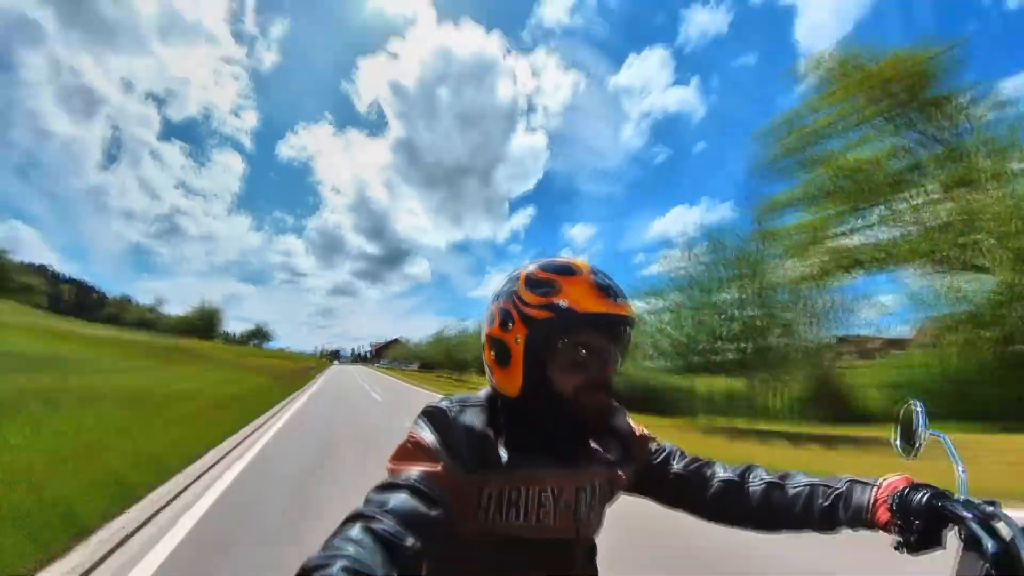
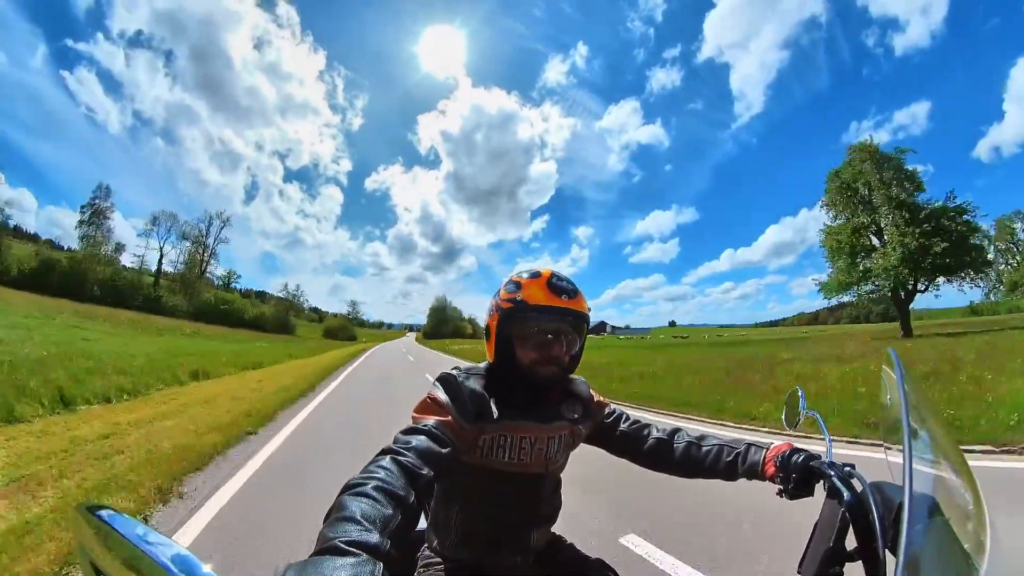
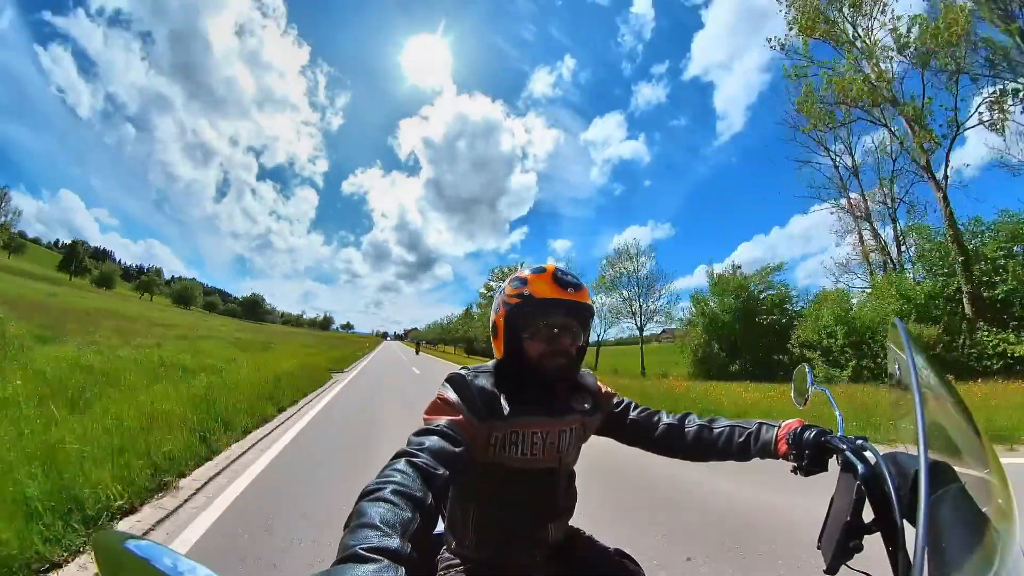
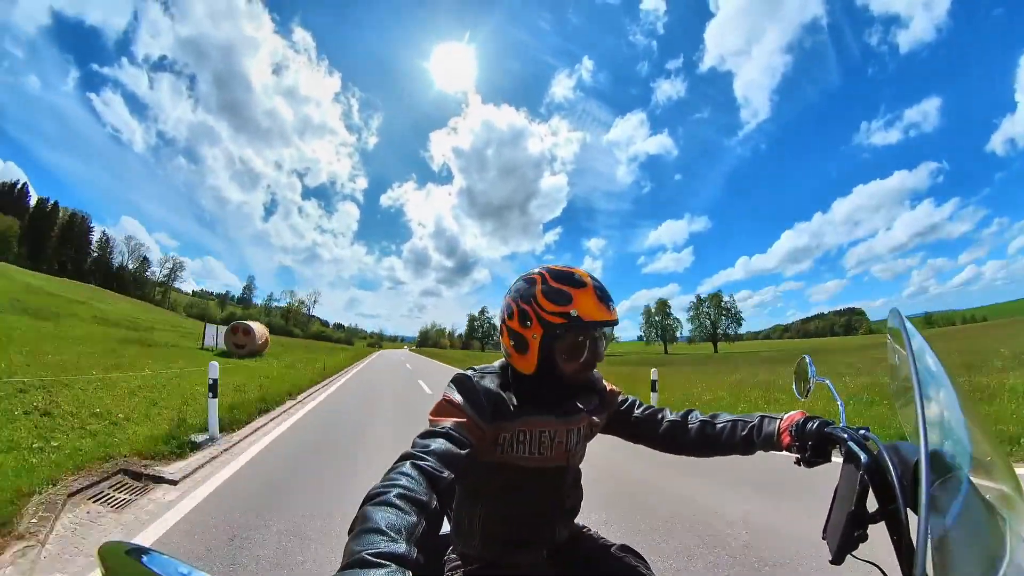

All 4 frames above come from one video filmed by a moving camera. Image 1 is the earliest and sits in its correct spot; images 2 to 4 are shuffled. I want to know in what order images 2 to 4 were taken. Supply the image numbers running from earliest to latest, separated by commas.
3, 2, 4
